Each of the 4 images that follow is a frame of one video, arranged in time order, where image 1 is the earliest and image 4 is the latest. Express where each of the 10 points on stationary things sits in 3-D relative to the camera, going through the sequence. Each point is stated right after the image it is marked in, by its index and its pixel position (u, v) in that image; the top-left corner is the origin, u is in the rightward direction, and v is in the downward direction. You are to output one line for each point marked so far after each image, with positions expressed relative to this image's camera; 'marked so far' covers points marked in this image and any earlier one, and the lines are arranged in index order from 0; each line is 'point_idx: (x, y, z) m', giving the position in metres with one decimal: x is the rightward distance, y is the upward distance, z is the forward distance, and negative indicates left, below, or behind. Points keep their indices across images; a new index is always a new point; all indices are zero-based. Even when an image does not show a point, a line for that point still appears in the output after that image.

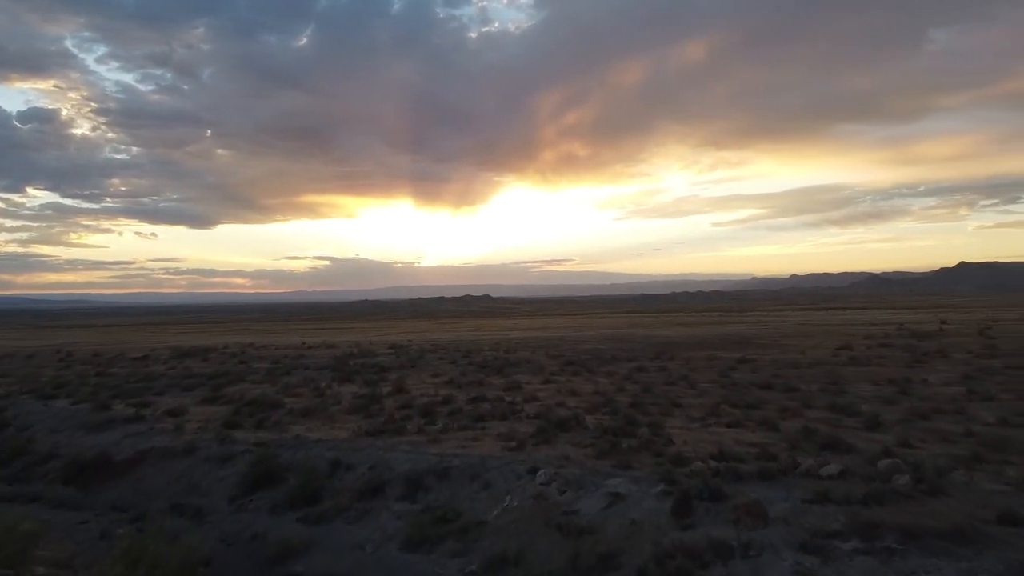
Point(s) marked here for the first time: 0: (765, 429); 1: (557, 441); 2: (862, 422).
0: (+5.8, -3.2, +18.6) m
1: (+1.0, -3.3, +17.3) m
2: (+8.2, -3.2, +19.2) m
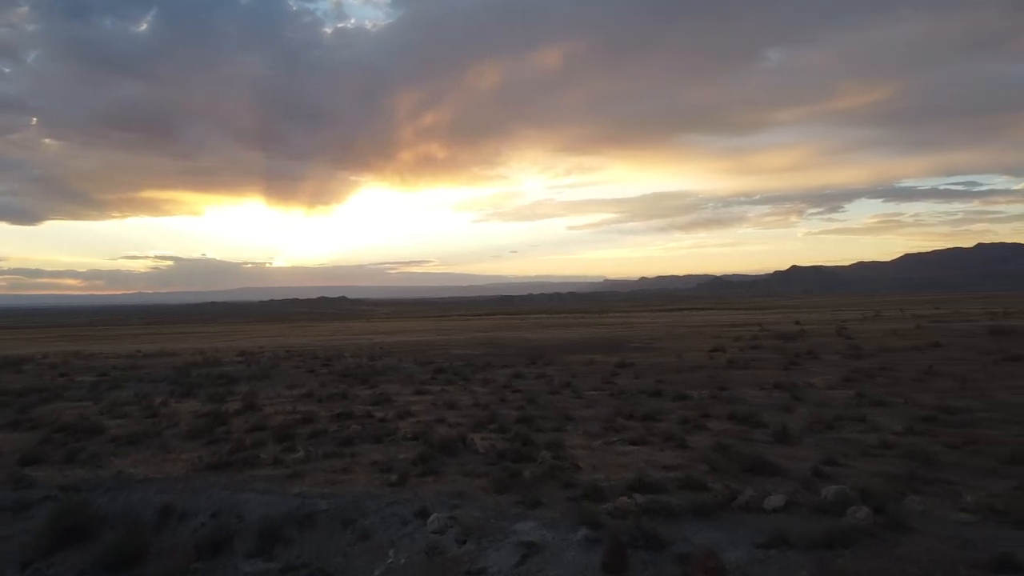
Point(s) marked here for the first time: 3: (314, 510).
0: (+3.3, -3.3, +16.7) m
1: (-1.2, -3.3, +14.6) m
2: (+5.7, -3.2, +17.7) m
3: (-3.1, -3.4, +12.6) m
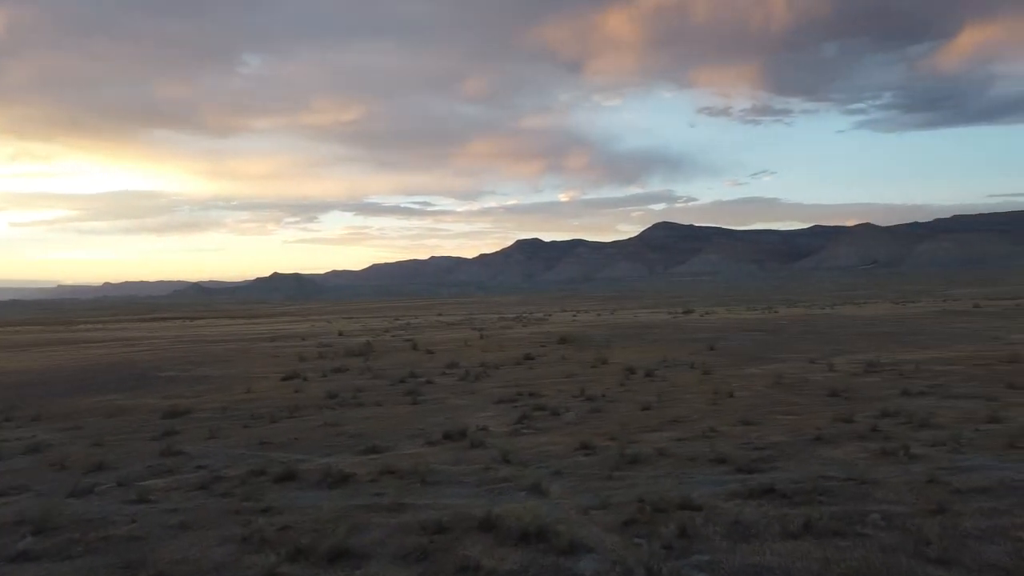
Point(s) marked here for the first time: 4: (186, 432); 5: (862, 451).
0: (+0.1, -3.3, +6.9) m
1: (-2.3, -3.3, +2.5) m
2: (+1.4, -3.2, +9.1) m
3: (-2.7, -3.4, -0.2) m
4: (-7.9, -3.5, +19.7) m
5: (+6.8, -3.2, +15.9) m
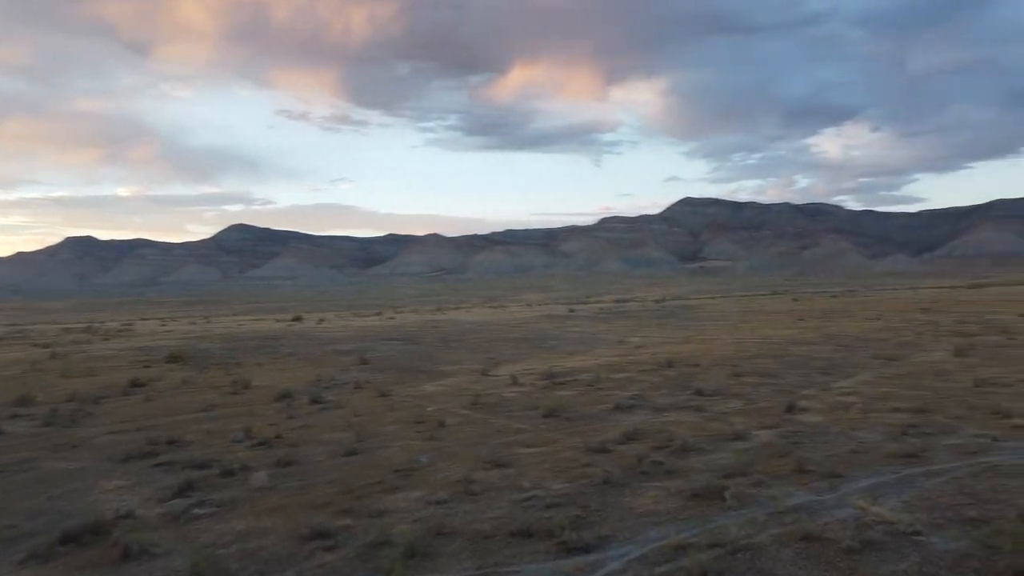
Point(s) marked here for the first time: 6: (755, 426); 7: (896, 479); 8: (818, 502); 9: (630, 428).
0: (+1.0, -3.3, +1.8) m
1: (+1.0, -3.3, -3.2) m
2: (+1.1, -3.3, +4.3) m
3: (+2.0, -3.4, -5.7) m
4: (-12.3, -3.5, +9.1) m
5: (+2.5, -3.3, +12.9) m
6: (+5.6, -3.2, +18.6) m
7: (+6.3, -3.2, +13.4) m
8: (+4.6, -3.2, +12.3) m
9: (+2.7, -3.2, +18.5) m
